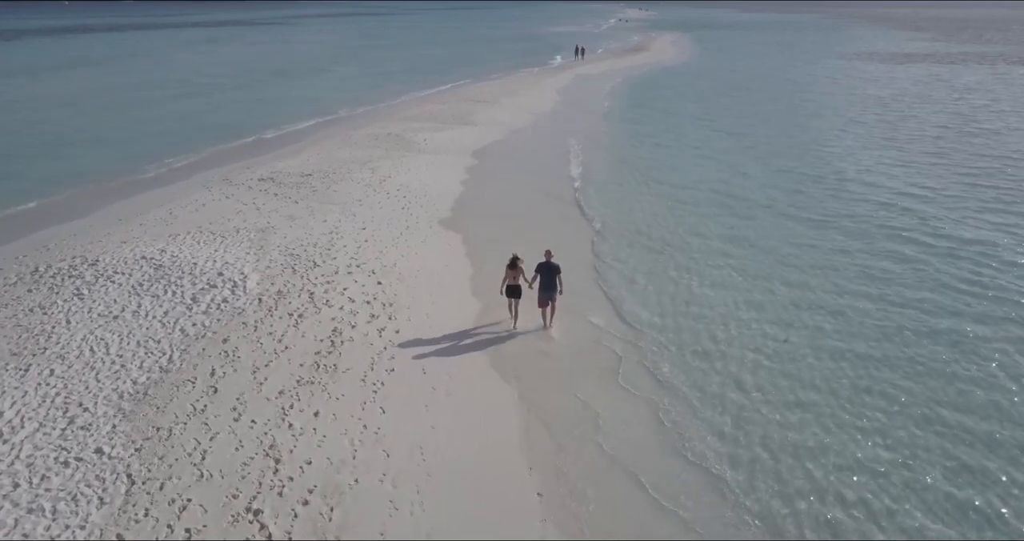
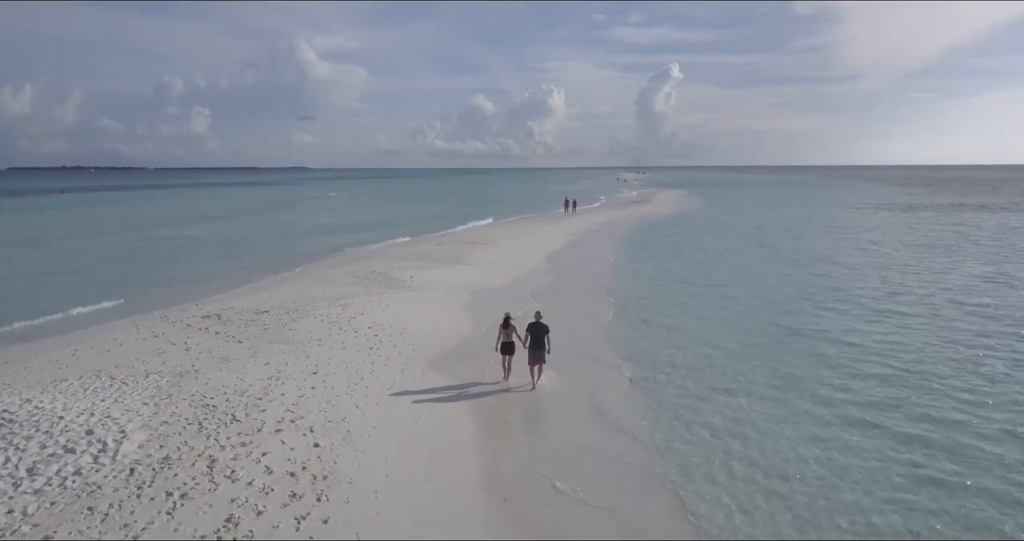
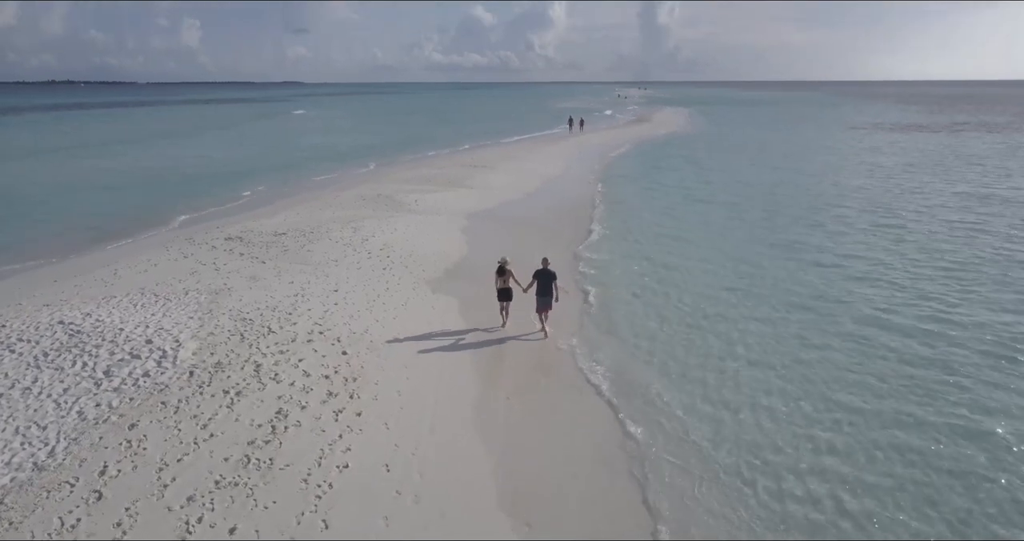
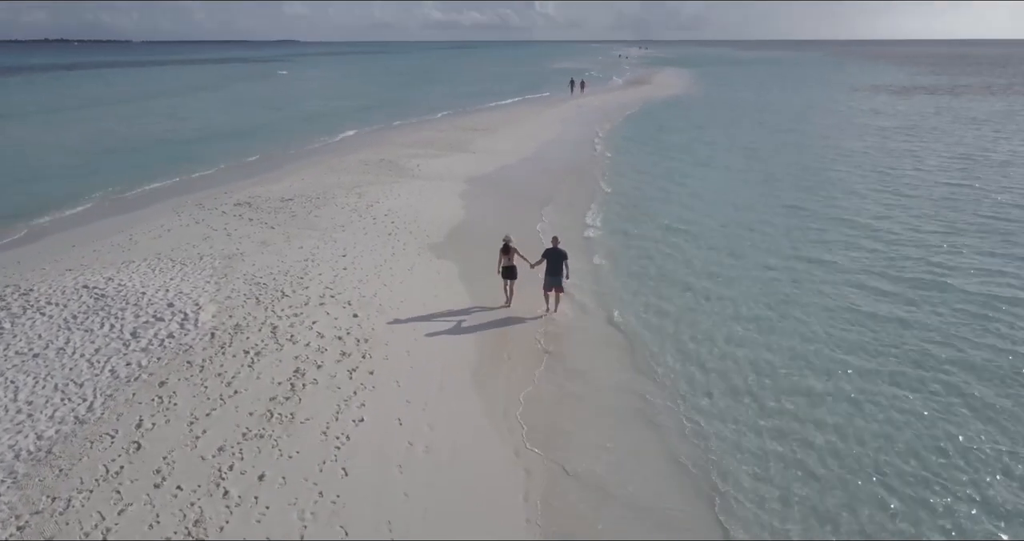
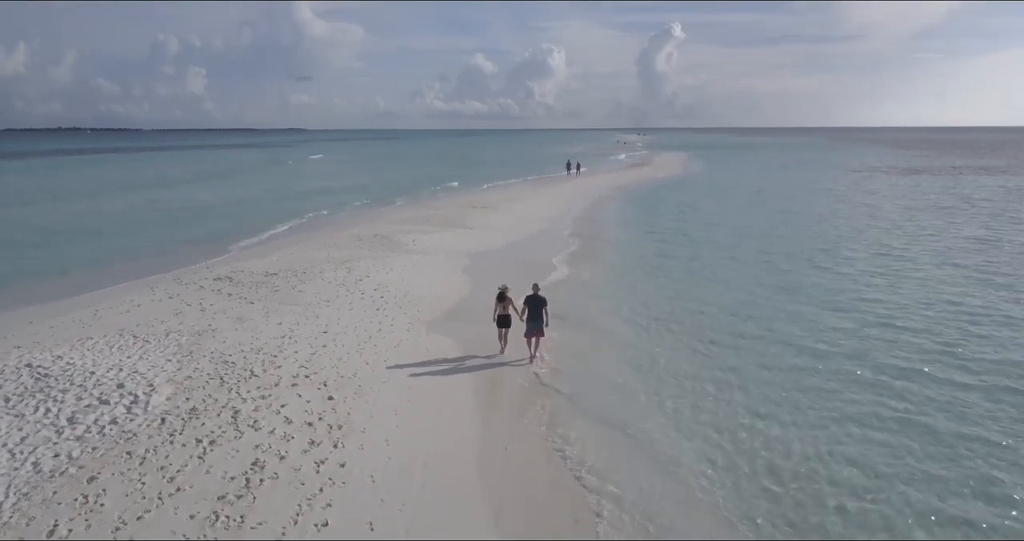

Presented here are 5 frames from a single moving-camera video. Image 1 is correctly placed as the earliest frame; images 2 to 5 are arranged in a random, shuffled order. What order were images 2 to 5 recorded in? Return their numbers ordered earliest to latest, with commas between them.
4, 3, 5, 2
